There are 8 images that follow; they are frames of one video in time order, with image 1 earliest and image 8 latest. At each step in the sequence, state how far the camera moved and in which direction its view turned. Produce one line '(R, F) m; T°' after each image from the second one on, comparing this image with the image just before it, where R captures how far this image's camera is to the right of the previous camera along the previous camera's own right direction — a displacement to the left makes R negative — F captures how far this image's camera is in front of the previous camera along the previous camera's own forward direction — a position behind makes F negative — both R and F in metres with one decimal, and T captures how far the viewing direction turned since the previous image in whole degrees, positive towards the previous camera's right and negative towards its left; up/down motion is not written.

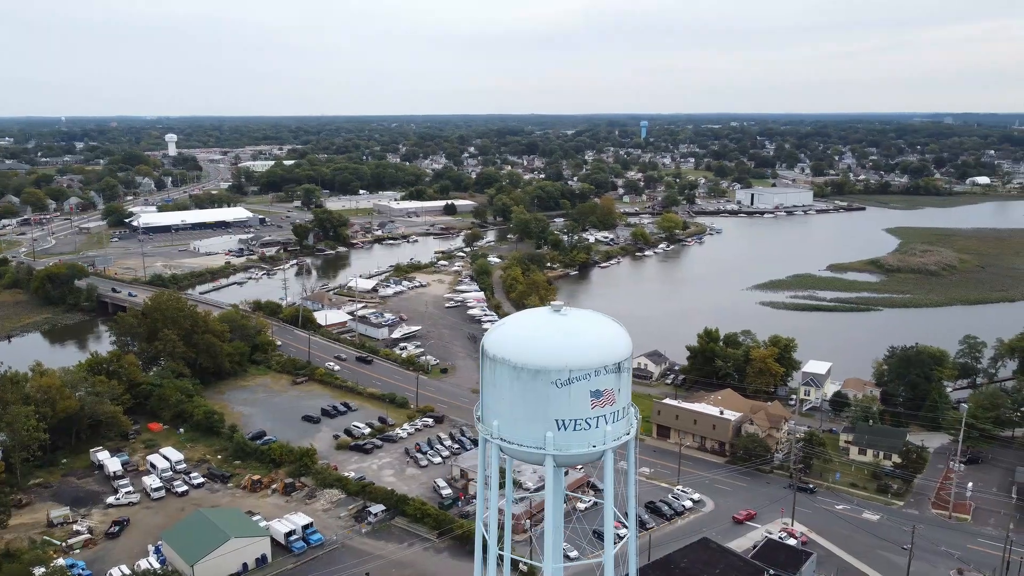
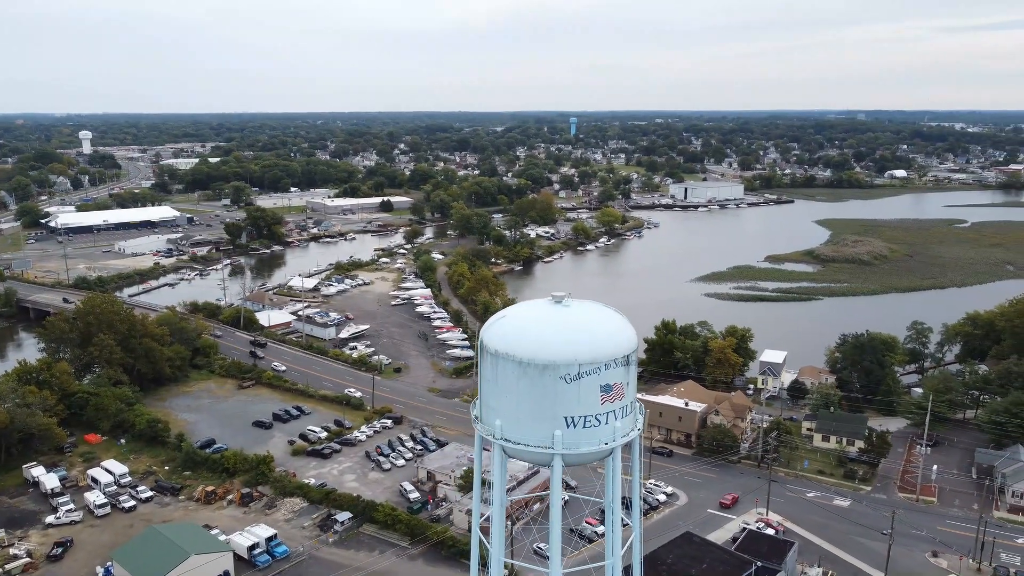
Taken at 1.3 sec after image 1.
(-0.6, +0.4) m; +5°
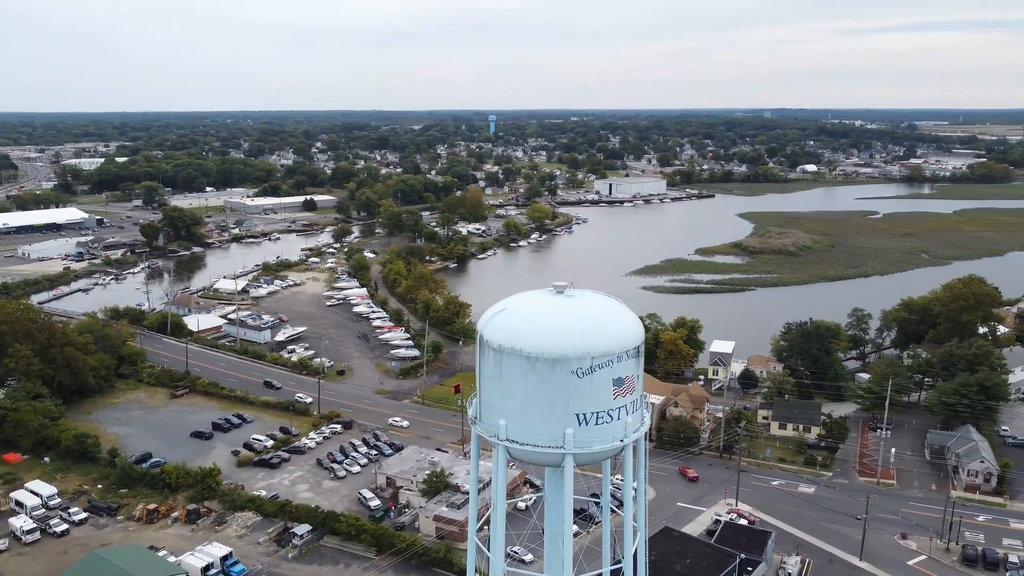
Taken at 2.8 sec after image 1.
(-0.6, +0.5) m; +6°
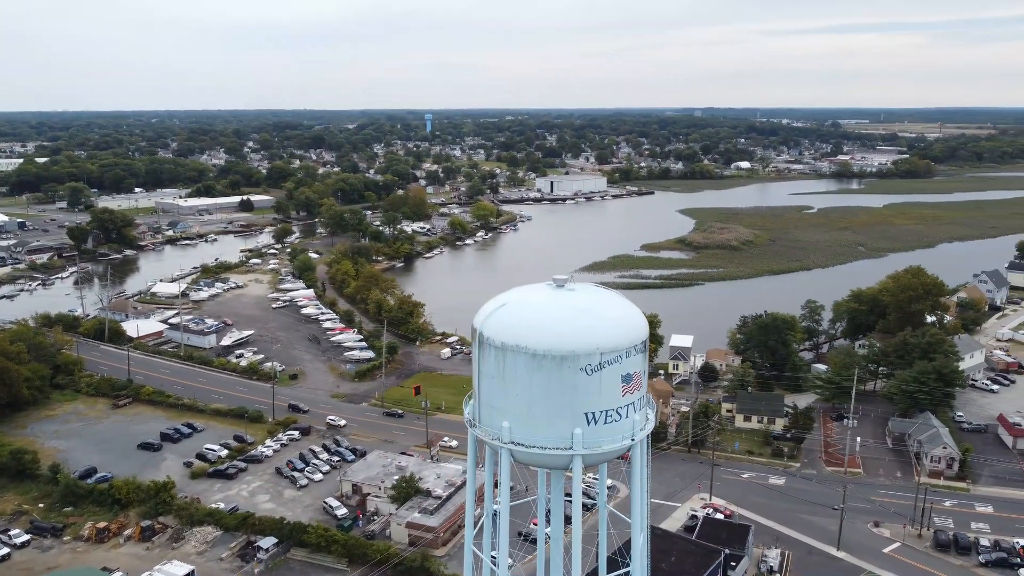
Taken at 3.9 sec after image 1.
(-0.5, +0.3) m; +4°
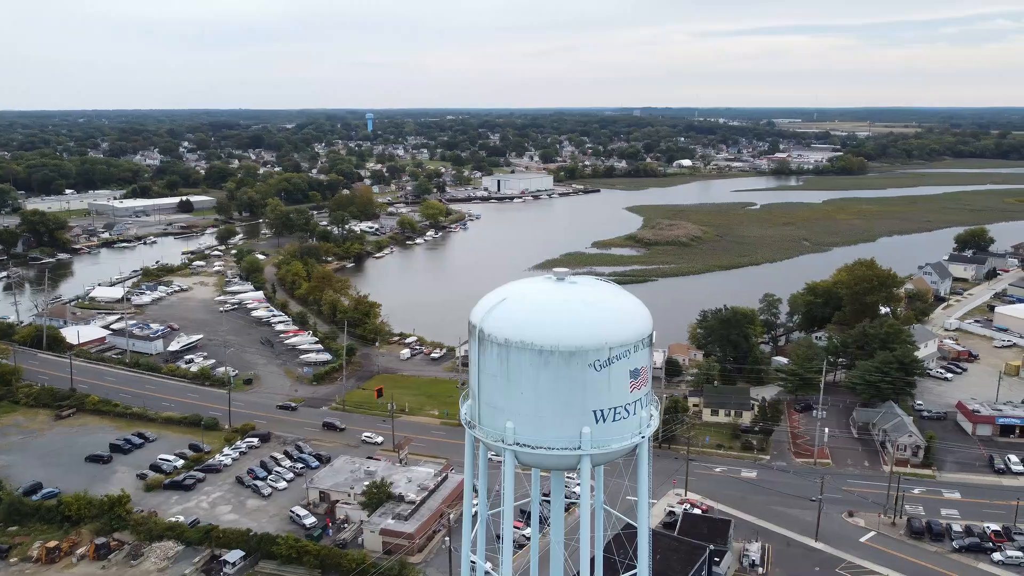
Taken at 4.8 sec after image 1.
(-0.4, +0.3) m; +4°
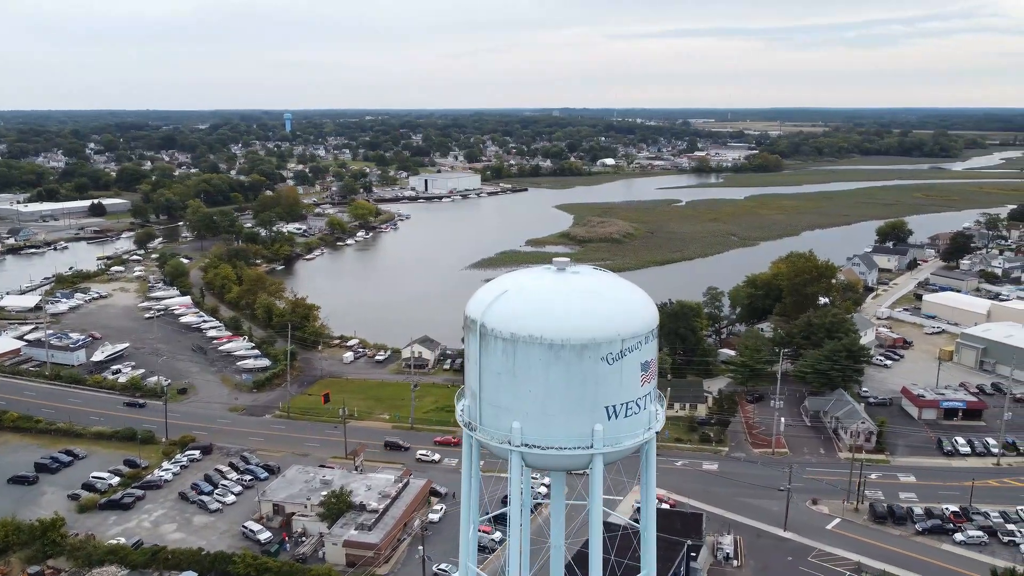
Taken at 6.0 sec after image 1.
(-0.5, +0.4) m; +5°
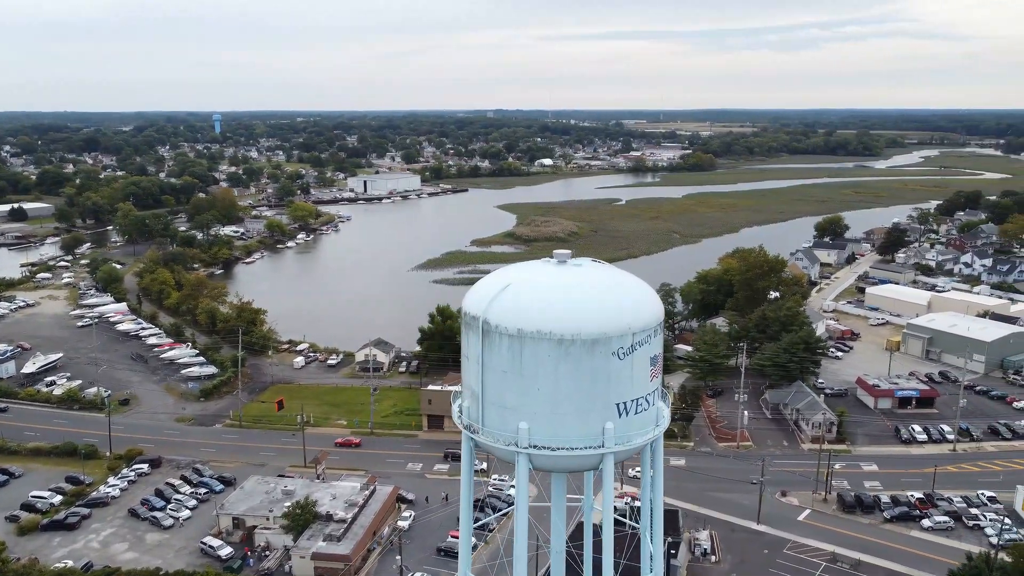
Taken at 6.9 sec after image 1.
(-0.4, +0.3) m; +4°
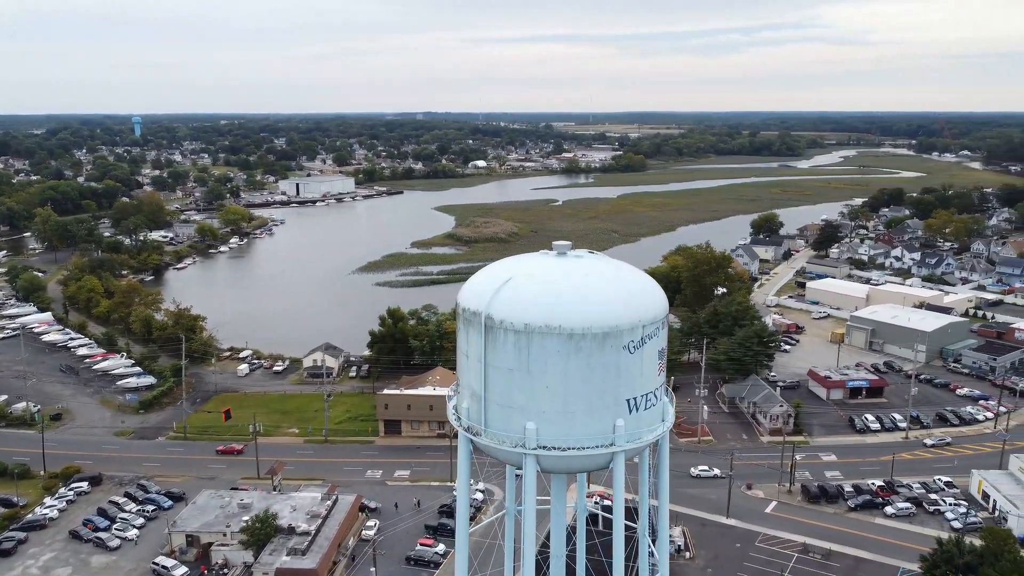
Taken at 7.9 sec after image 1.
(-0.4, +0.3) m; +5°
